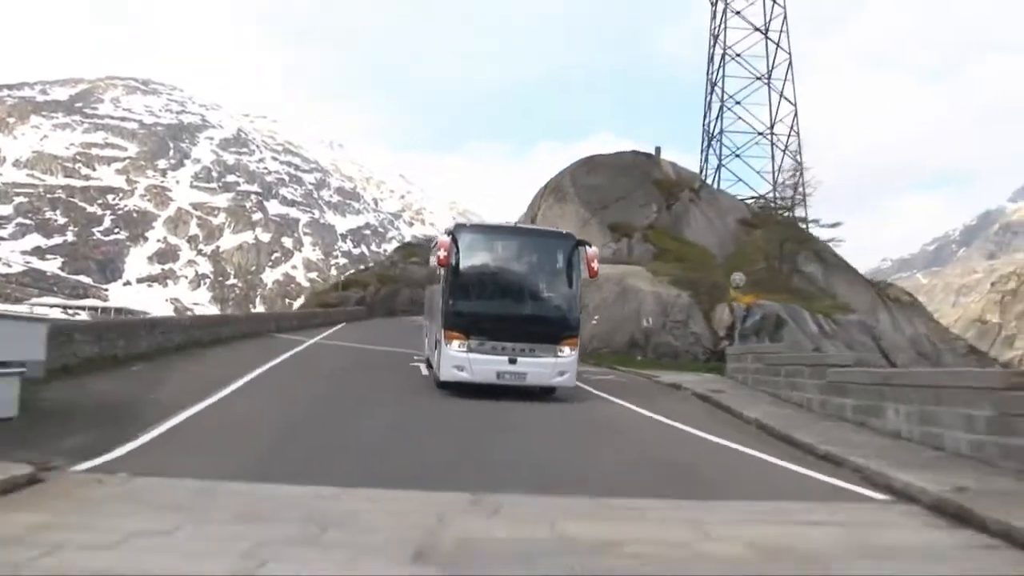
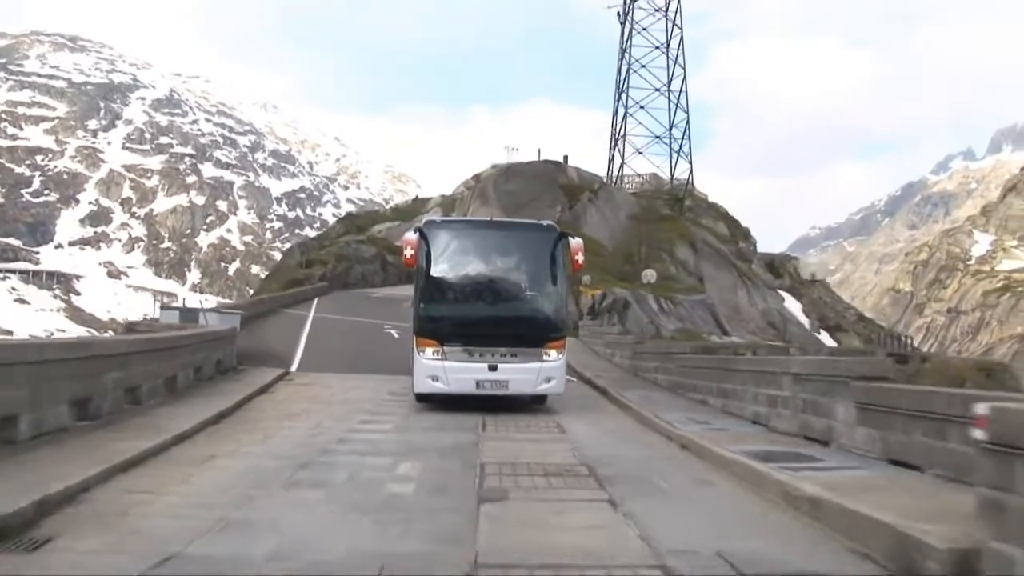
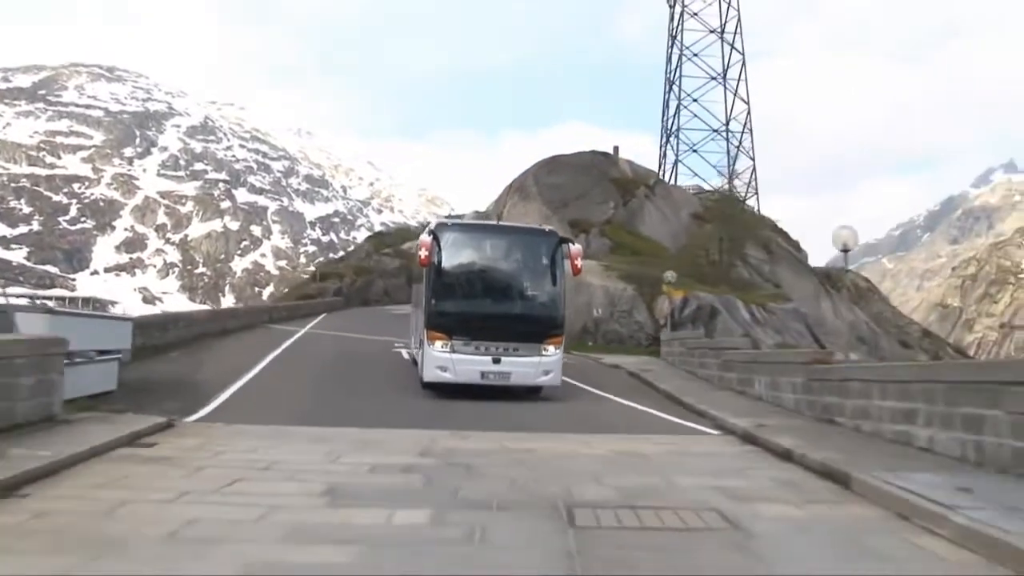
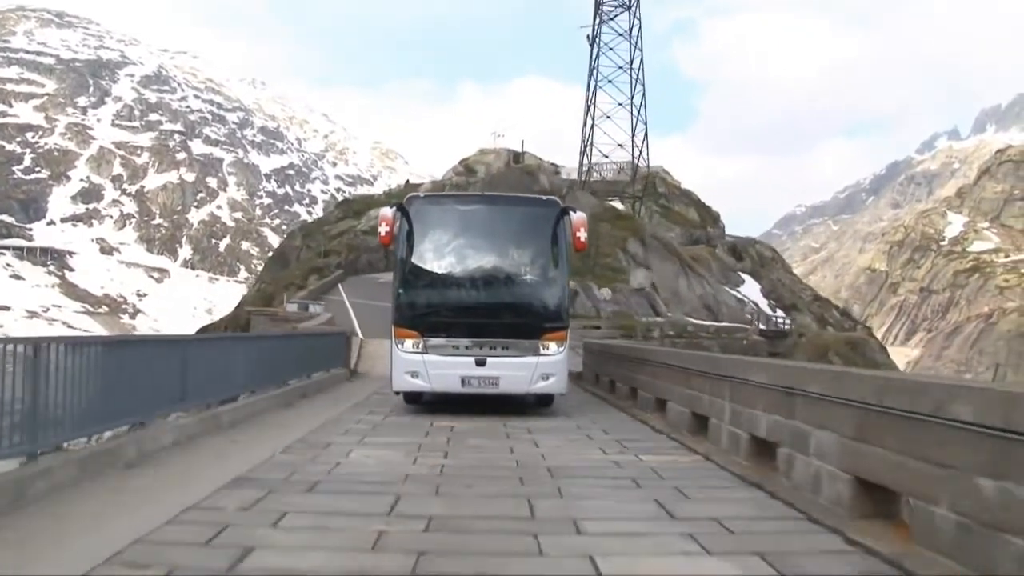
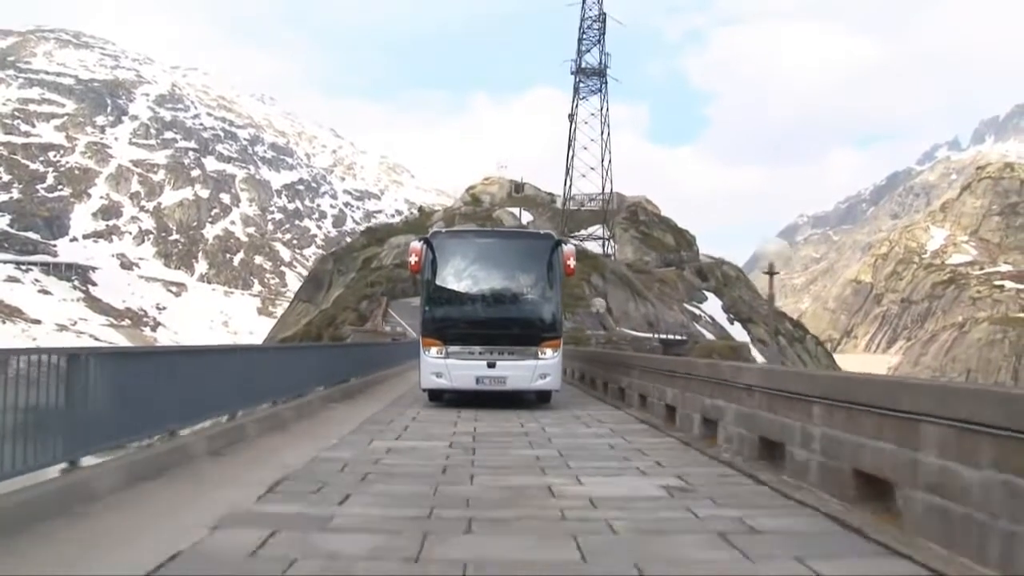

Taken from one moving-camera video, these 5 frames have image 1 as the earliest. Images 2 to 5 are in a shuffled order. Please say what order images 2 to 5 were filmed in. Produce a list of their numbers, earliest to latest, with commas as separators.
3, 2, 4, 5
